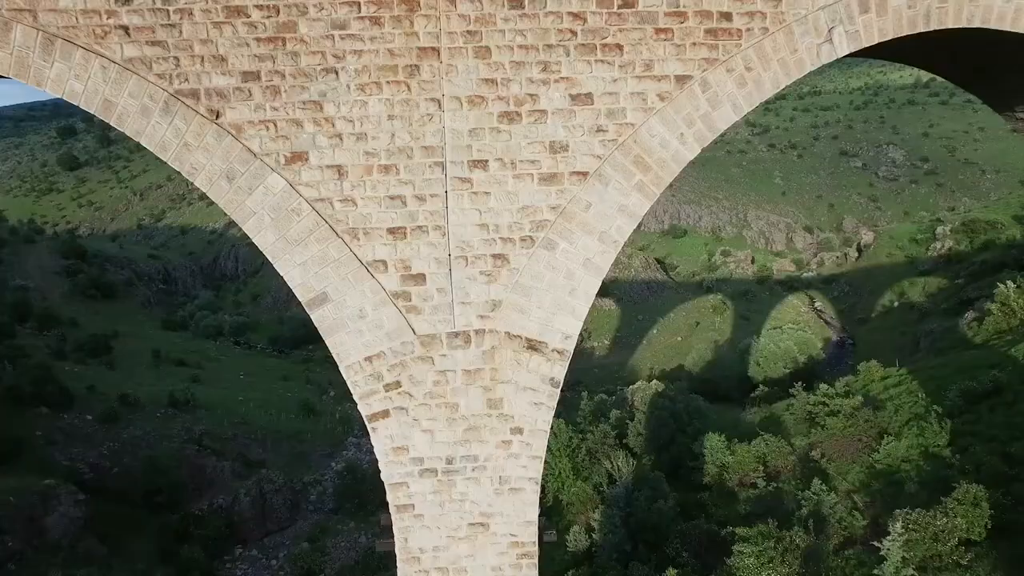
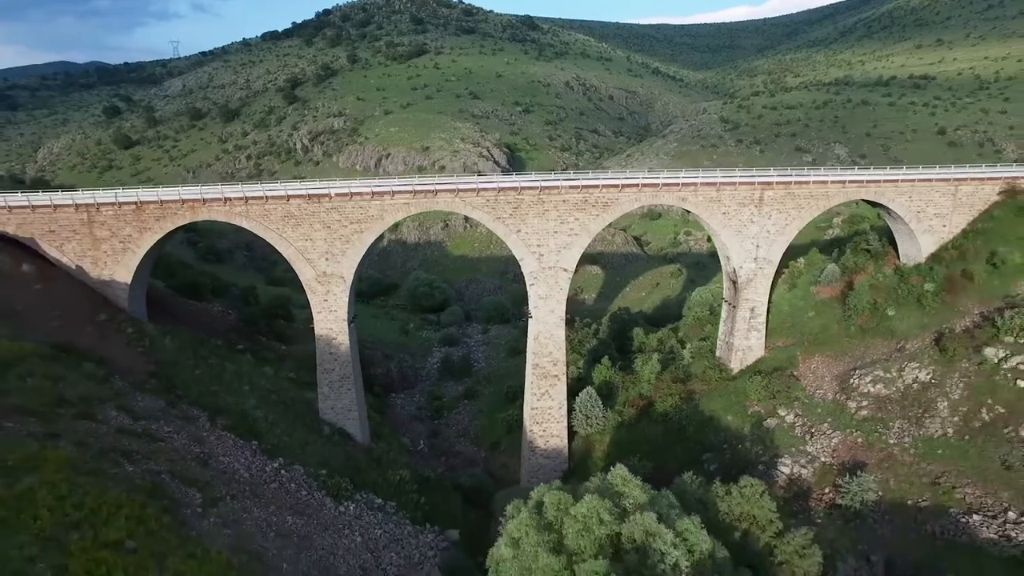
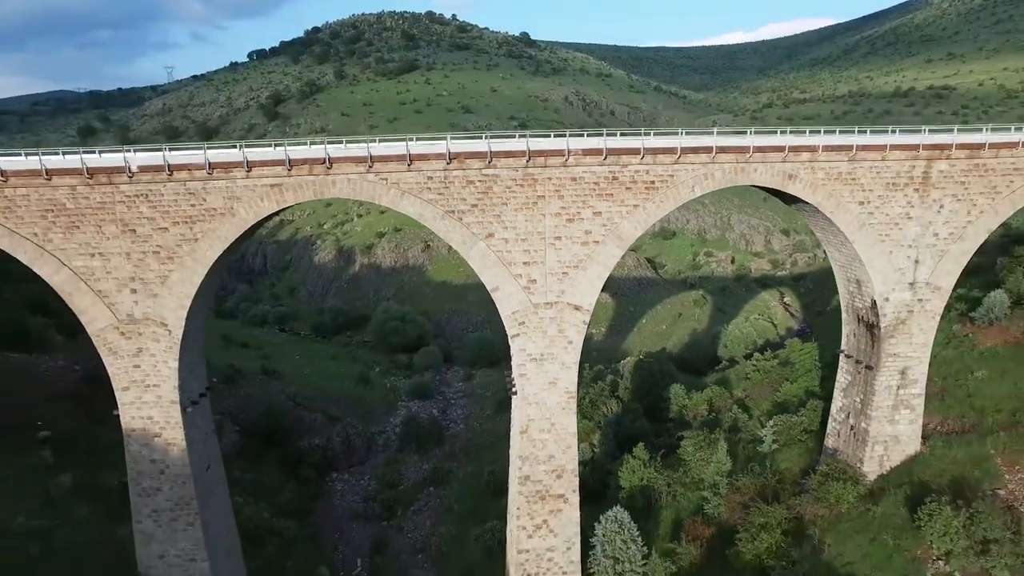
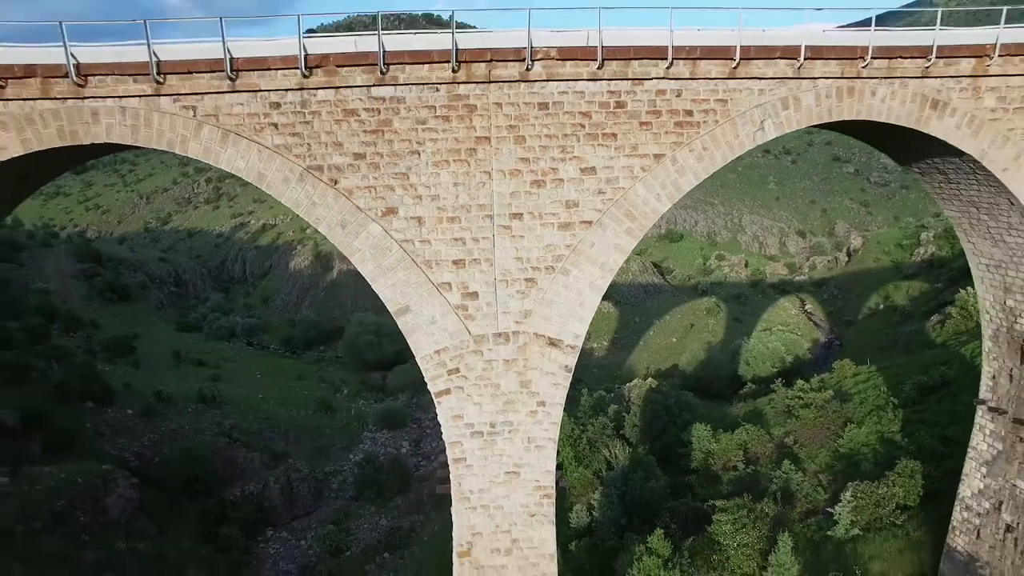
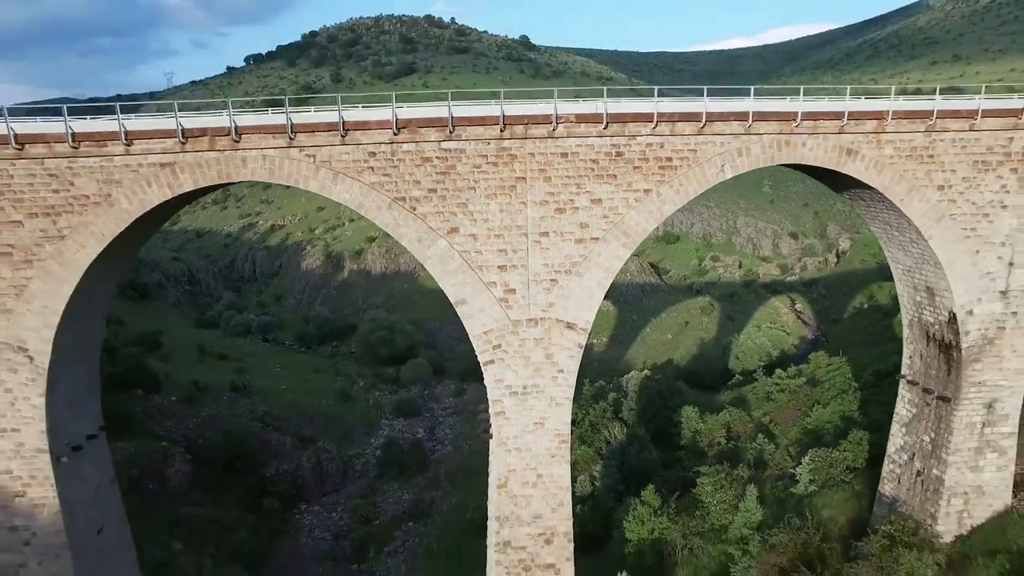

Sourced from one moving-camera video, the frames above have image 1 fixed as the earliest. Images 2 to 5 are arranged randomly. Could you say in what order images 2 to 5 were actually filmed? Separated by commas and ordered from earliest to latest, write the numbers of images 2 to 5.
4, 5, 3, 2
